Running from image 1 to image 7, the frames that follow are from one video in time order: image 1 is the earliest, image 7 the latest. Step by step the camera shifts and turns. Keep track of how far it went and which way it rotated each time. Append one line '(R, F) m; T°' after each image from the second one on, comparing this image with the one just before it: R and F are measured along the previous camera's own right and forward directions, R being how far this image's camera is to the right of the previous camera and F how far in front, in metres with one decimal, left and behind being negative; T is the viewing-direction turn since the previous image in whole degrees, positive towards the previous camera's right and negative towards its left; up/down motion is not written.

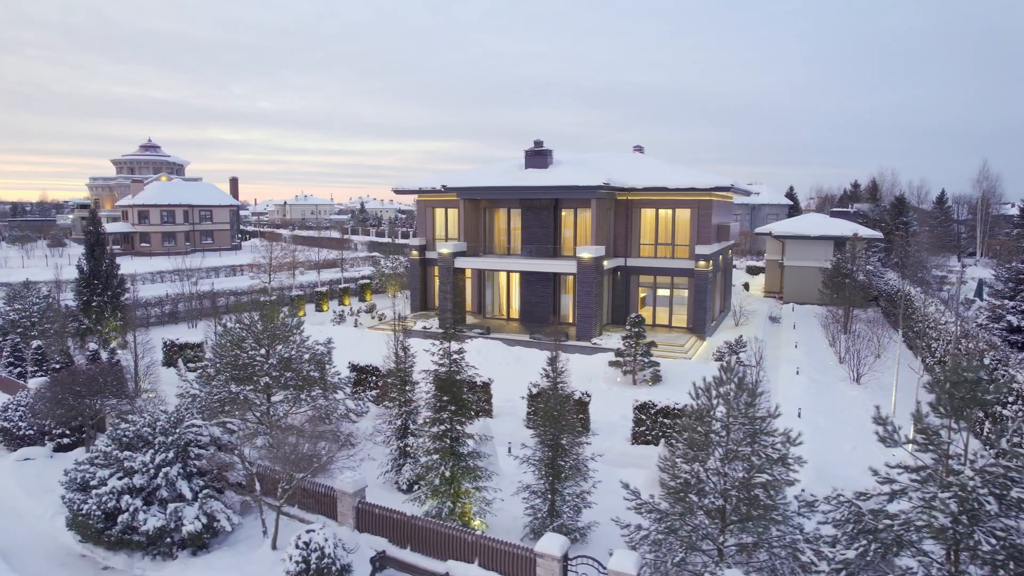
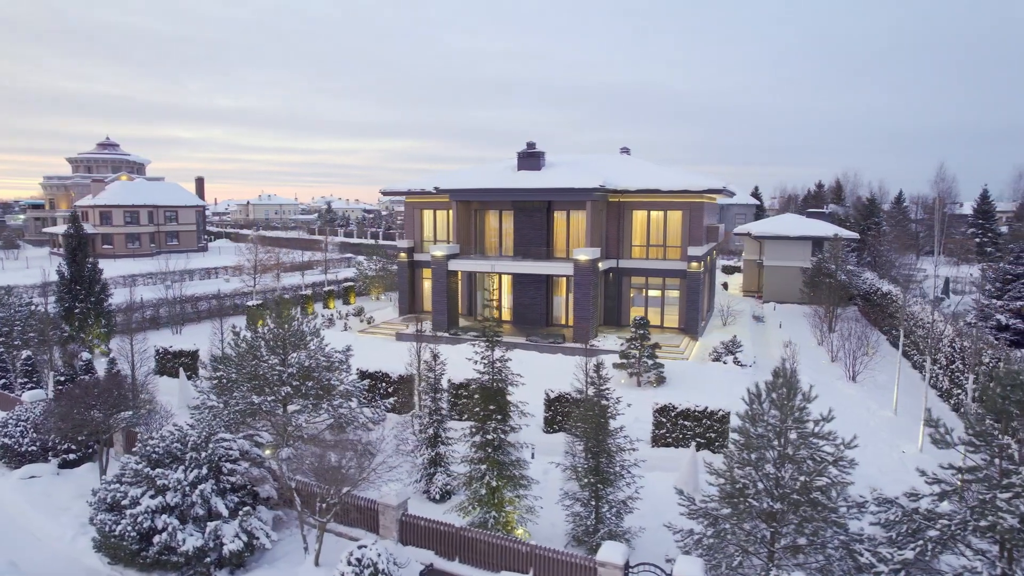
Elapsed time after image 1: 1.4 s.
(-1.3, +0.1) m; +3°
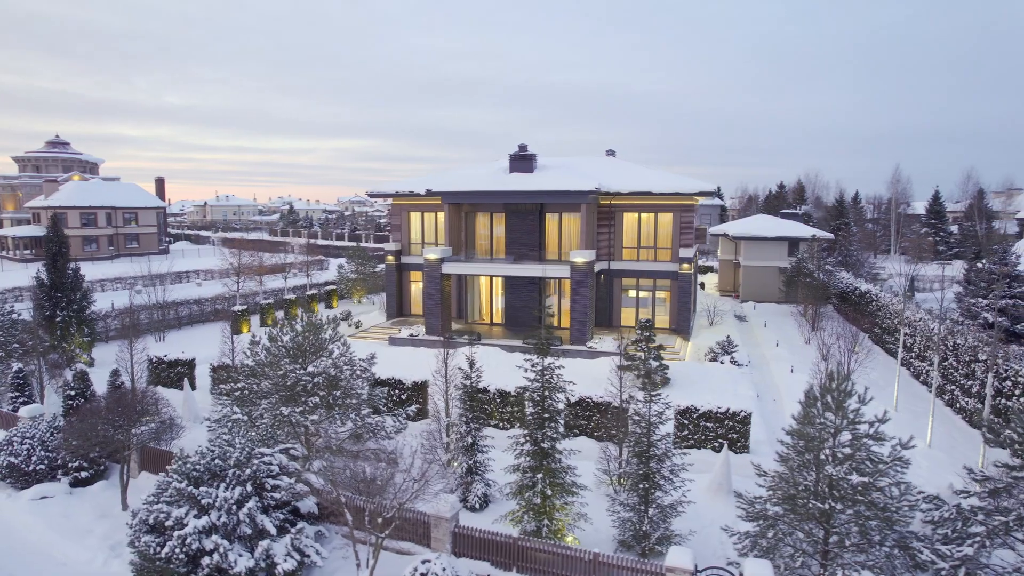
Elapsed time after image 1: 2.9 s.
(-1.5, +0.1) m; +3°
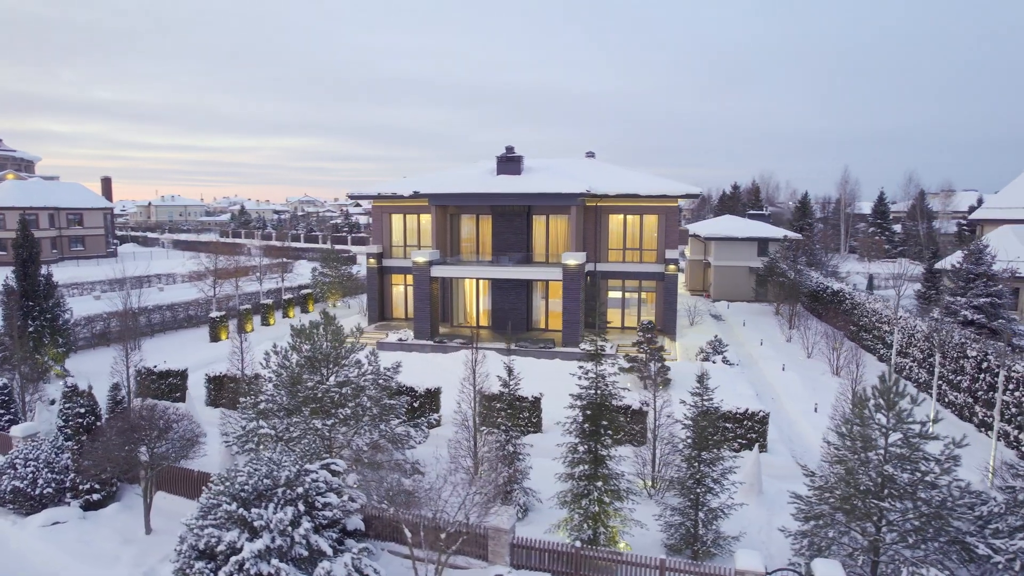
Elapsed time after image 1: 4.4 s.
(-1.7, +0.2) m; +4°
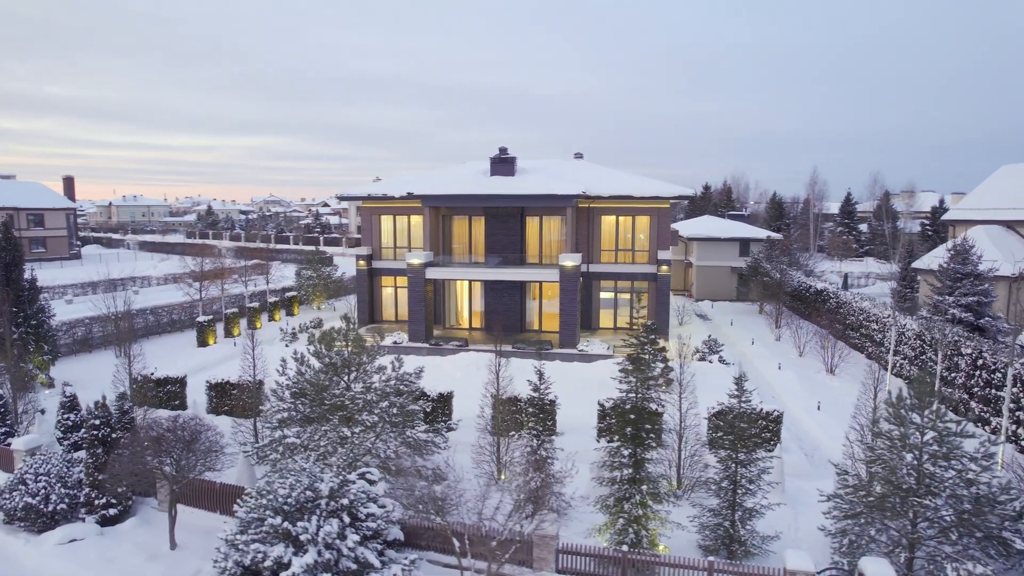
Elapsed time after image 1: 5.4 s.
(-1.2, +0.1) m; +3°
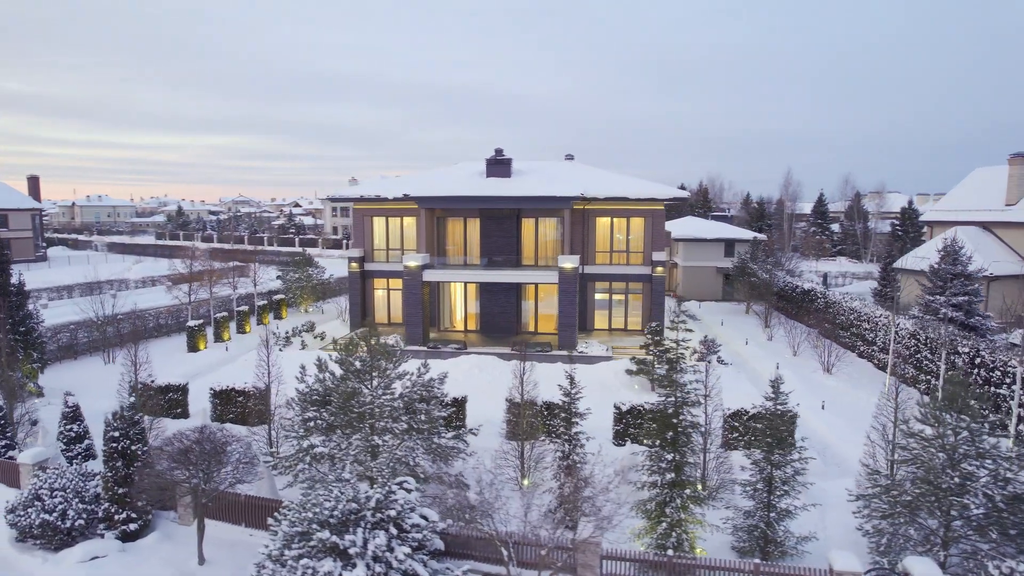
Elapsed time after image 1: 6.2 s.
(-1.1, +0.1) m; +2°
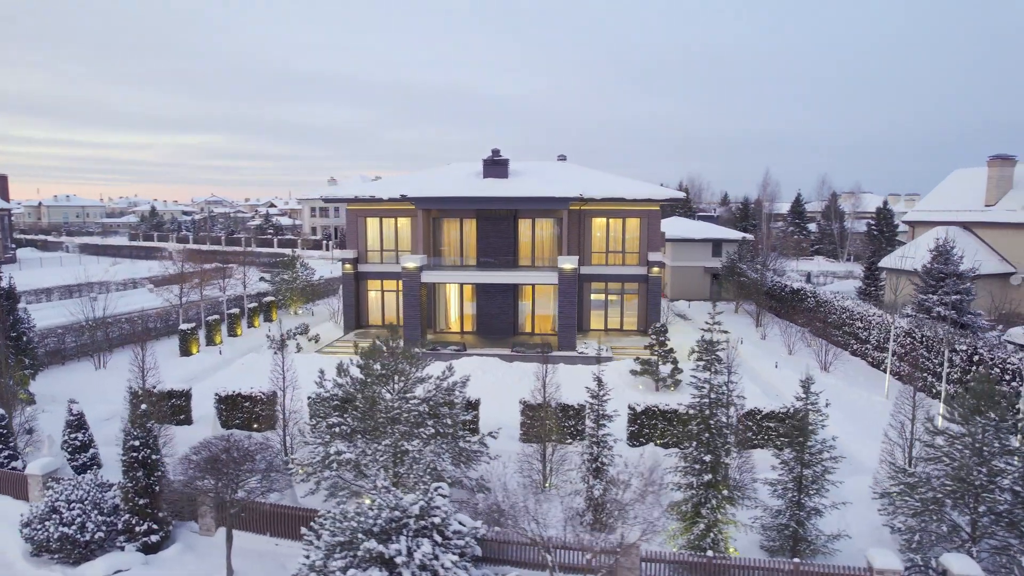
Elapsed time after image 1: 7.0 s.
(-1.0, +0.1) m; +2°
